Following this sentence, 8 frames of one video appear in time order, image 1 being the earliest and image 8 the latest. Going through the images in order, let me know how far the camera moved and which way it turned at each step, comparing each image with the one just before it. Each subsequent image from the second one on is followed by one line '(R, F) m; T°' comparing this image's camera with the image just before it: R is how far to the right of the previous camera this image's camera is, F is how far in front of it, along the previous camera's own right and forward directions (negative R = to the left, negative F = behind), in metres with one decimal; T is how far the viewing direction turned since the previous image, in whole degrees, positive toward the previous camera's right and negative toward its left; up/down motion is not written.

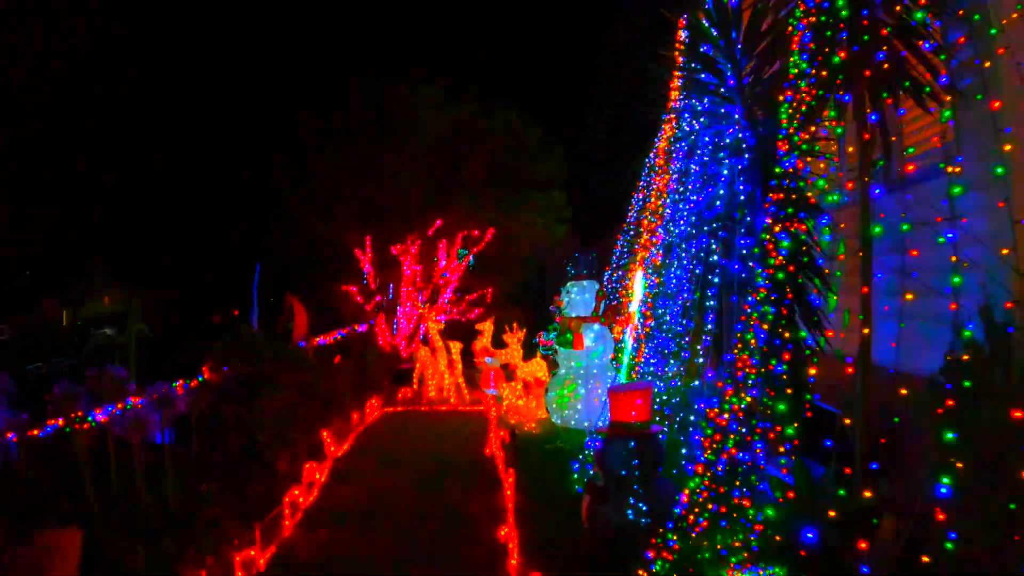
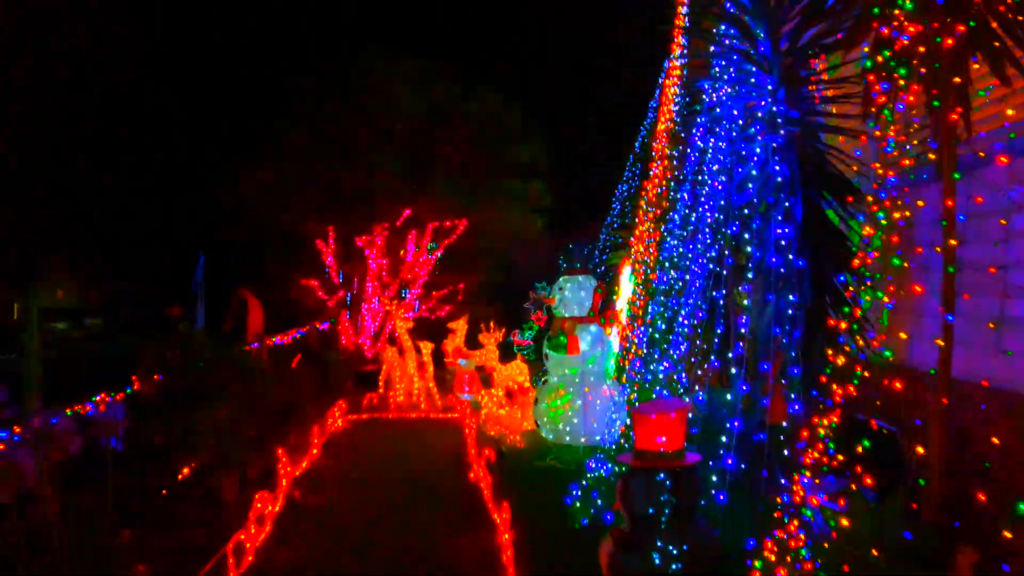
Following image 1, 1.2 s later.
(-0.2, +1.0) m; +3°
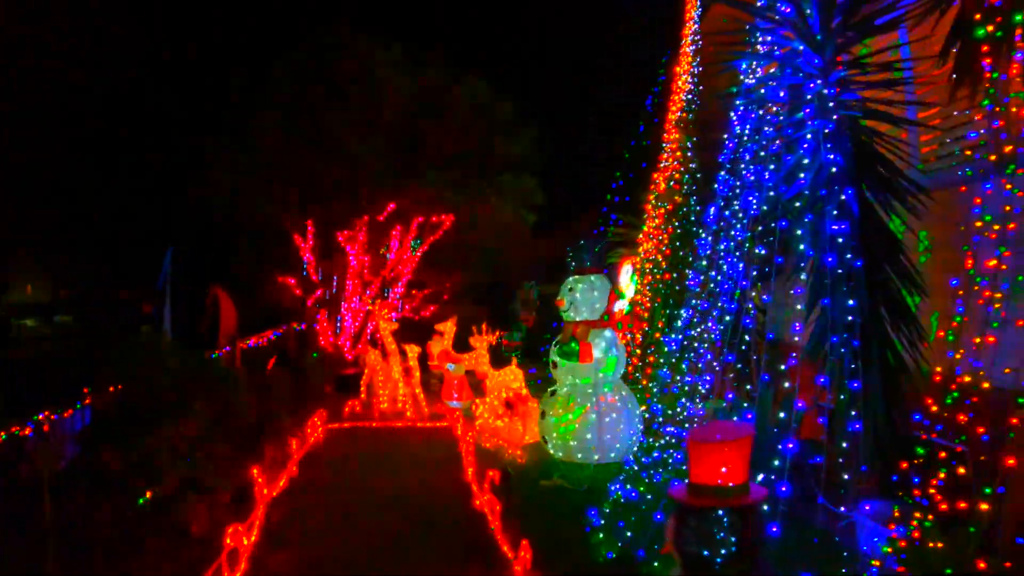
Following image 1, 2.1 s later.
(-0.2, +0.7) m; +2°
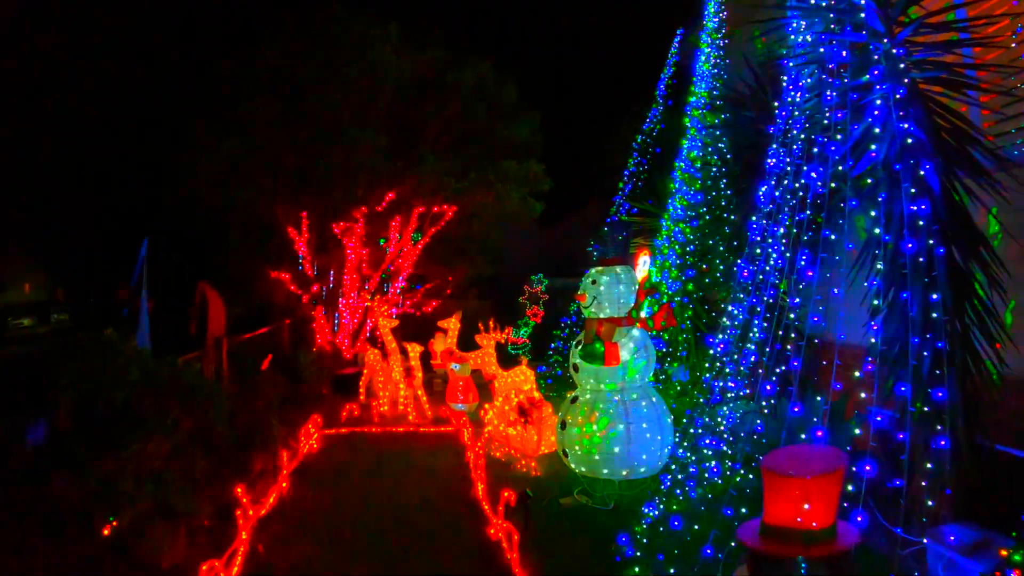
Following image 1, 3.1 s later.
(-0.1, +0.7) m; 0°
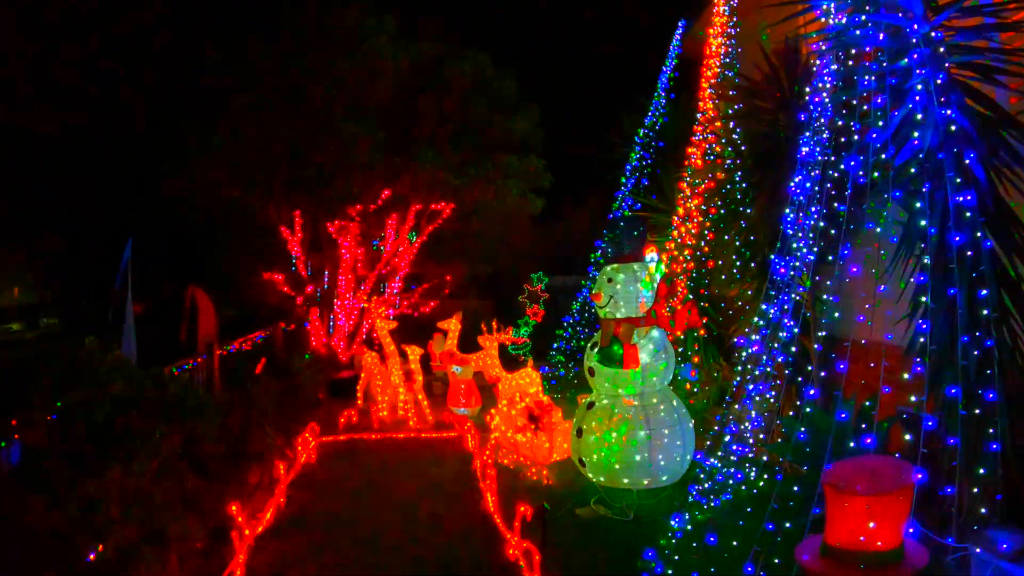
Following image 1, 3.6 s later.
(-0.1, +0.3) m; +1°
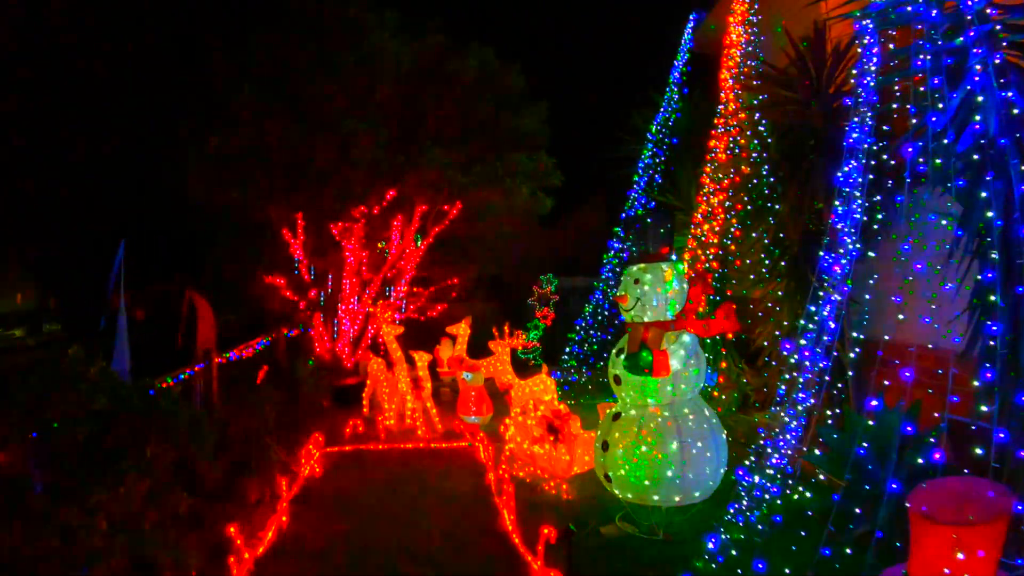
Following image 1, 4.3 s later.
(-0.1, +0.4) m; 0°
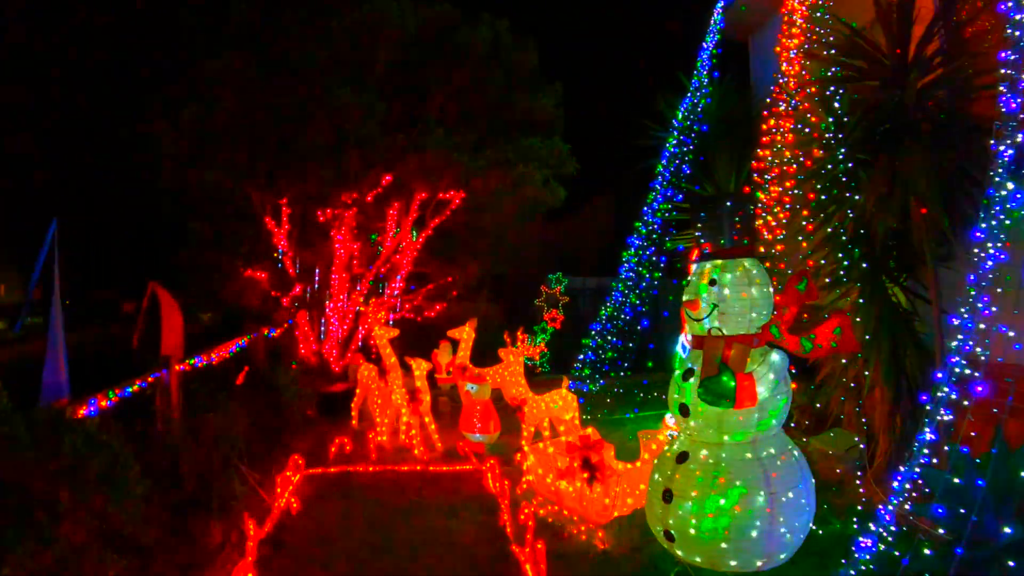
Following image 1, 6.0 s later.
(-0.2, +1.2) m; +1°
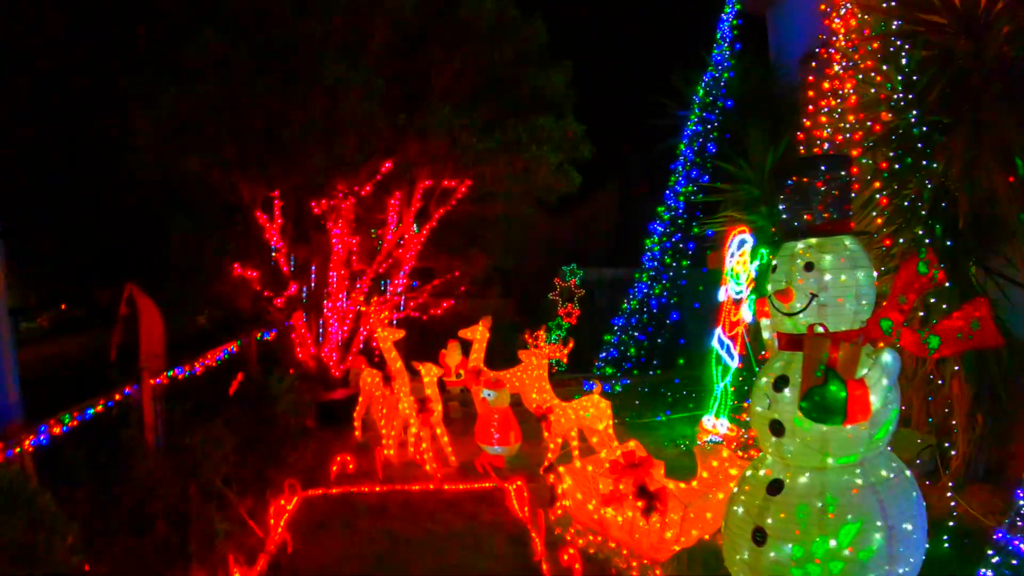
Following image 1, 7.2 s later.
(-0.2, +0.8) m; 0°
